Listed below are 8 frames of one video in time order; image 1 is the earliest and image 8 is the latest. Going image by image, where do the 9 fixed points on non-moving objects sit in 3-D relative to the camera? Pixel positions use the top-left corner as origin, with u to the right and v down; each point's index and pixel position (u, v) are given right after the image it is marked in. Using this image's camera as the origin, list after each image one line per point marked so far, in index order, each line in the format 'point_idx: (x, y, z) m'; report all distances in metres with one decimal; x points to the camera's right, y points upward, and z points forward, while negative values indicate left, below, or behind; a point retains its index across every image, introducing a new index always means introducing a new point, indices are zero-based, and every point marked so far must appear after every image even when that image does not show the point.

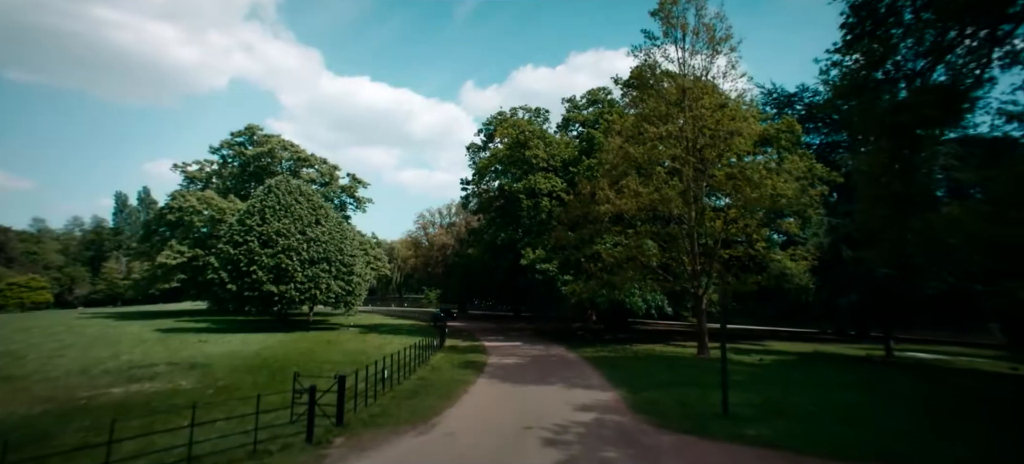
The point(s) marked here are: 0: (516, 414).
0: (0.0, -4.7, +13.9) m
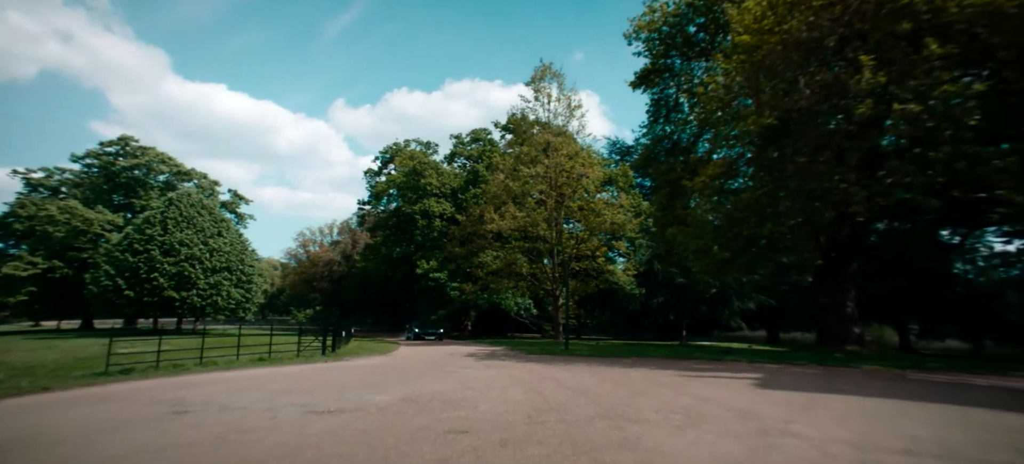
0: (-3.0, -4.8, +21.9) m
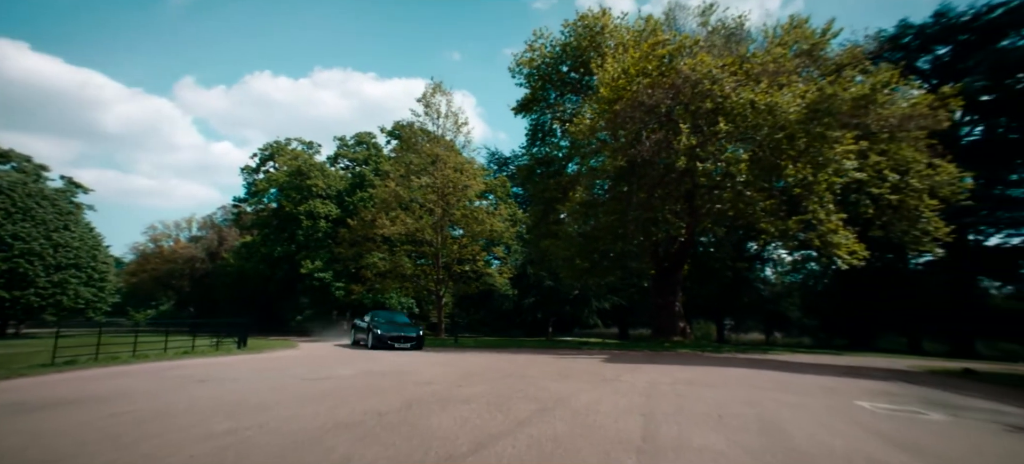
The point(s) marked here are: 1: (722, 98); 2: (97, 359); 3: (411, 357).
0: (-7.7, -5.1, +24.2) m
1: (+7.7, +4.9, +19.7) m
2: (-11.0, -3.4, +14.3) m
3: (-3.2, -3.8, +16.9) m
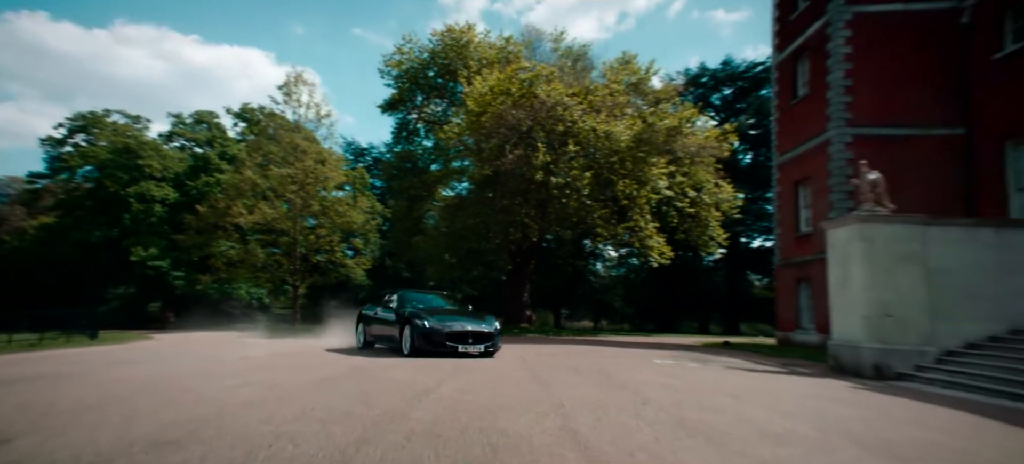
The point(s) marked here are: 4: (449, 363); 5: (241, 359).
0: (-13.7, -4.6, +23.8) m
1: (+2.6, +4.7, +23.7) m
2: (-14.1, -3.0, +13.4) m
3: (-7.3, -3.7, +18.1) m
4: (-1.2, -2.4, +10.1) m
5: (-5.6, -2.6, +11.2) m
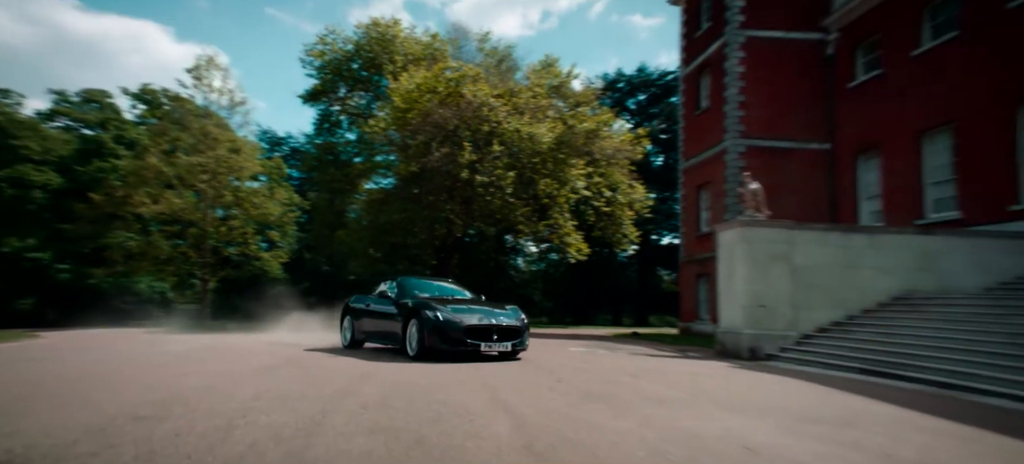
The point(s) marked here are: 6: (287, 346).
0: (-17.0, -4.3, +22.4) m
1: (-0.7, +4.9, +24.6) m
2: (-15.9, -2.8, +12.1) m
3: (-9.8, -3.5, +17.7) m
4: (-2.6, -2.4, +10.7) m
5: (-7.2, -2.5, +11.1) m
6: (-5.4, -2.7, +13.0) m
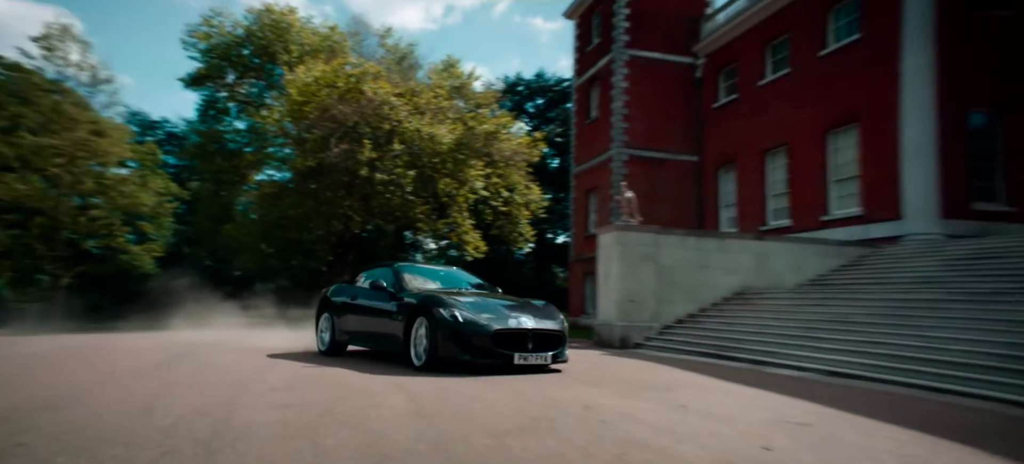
0: (-21.1, -3.9, +19.7) m
1: (-5.2, +5.0, +24.8) m
2: (-18.0, -2.5, +9.8) m
3: (-13.1, -3.2, +16.4) m
4: (-4.7, -2.3, +10.8) m
5: (-9.3, -2.4, +10.4) m
6: (-7.9, -2.6, +12.6) m
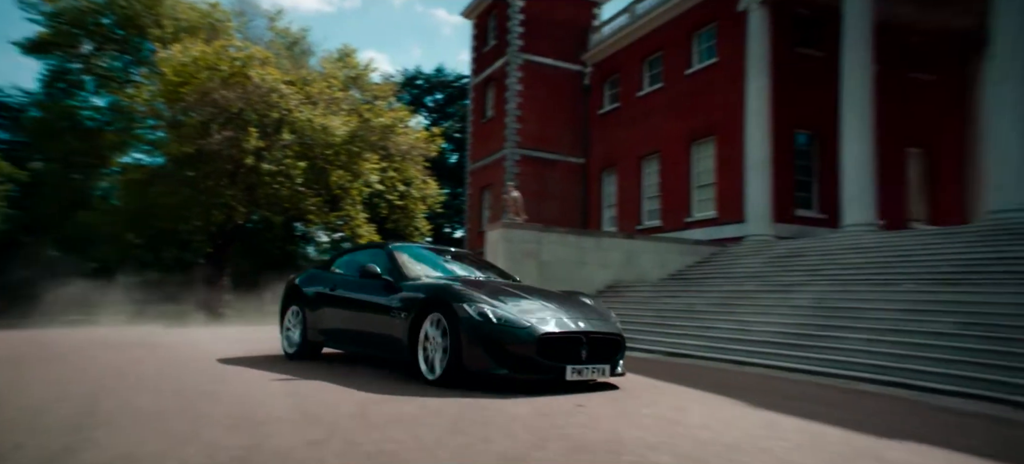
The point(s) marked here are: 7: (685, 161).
0: (-24.7, -3.4, +16.1) m
1: (-9.9, +5.3, +23.9) m
2: (-19.8, -2.1, +6.9) m
3: (-16.2, -2.9, +14.3) m
4: (-7.0, -2.2, +10.3) m
5: (-11.4, -2.2, +9.1) m
6: (-10.4, -2.4, +11.5) m
7: (+5.5, +2.3, +17.3) m
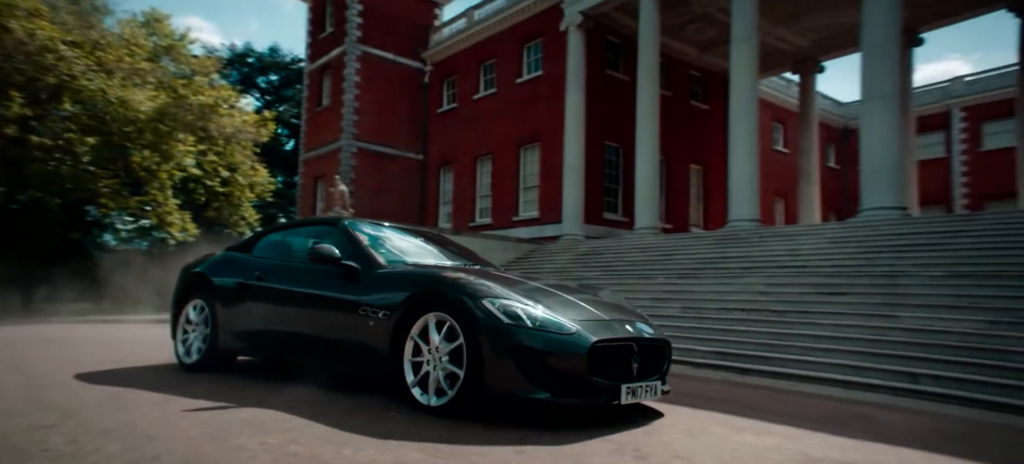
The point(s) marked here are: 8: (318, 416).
0: (-28.7, -2.6, +9.0) m
1: (-16.4, +5.9, +20.5) m
2: (-21.5, -1.5, +1.4) m
3: (-20.1, -2.3, +9.5) m
4: (-10.1, -1.9, +8.3) m
5: (-14.0, -1.8, +5.9) m
6: (-13.7, -2.0, +8.5) m
7: (+0.1, +2.3, +18.5) m
8: (-1.1, -1.0, +3.0) m
